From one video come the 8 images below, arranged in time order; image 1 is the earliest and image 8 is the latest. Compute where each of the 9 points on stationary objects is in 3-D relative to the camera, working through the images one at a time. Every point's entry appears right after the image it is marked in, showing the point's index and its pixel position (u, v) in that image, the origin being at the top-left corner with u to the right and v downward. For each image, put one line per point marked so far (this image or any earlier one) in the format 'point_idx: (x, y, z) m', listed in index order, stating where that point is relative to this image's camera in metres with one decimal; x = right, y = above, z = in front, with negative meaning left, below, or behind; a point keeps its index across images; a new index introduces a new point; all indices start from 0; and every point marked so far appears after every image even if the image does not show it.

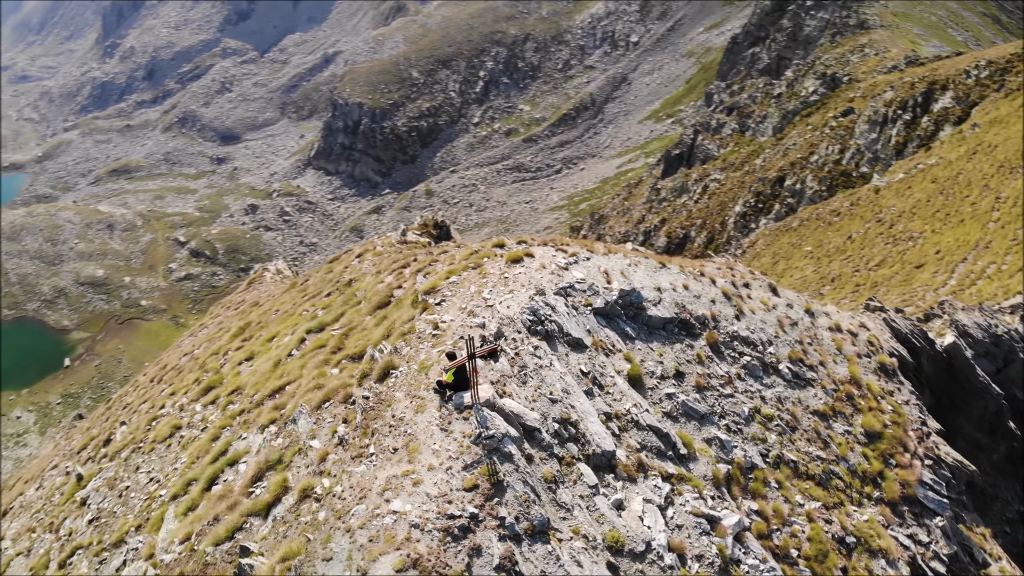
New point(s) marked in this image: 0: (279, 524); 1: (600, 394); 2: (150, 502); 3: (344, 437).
0: (-3.8, -3.7, +13.1) m
1: (+1.6, -1.9, +15.0) m
2: (-8.3, -4.8, +18.7) m
3: (-3.1, -2.6, +14.7) m
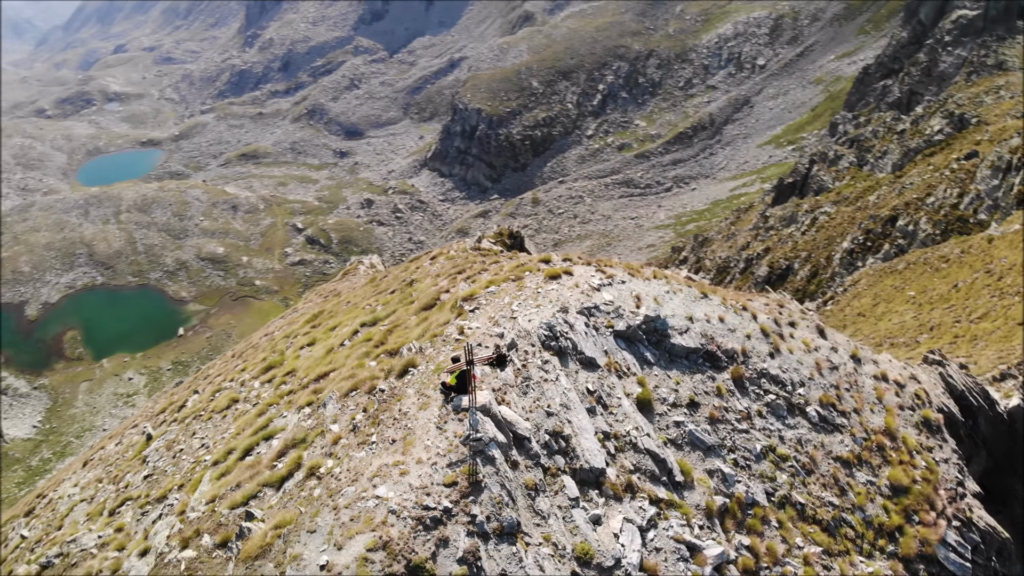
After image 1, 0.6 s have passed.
0: (-4.0, -3.5, +14.3) m
1: (+1.7, -2.4, +15.6) m
2: (-7.9, -4.3, +20.4) m
3: (-3.1, -2.6, +15.8) m
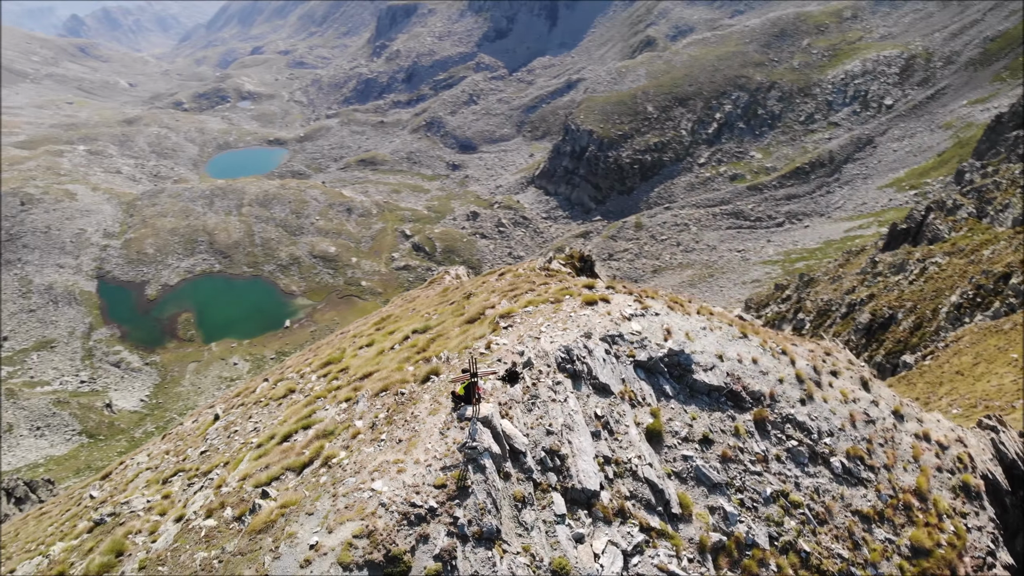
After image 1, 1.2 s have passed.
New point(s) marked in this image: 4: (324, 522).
0: (-4.1, -3.6, +15.6) m
1: (+1.9, -2.9, +16.1) m
2: (-7.2, -4.1, +22.1) m
3: (-2.9, -2.8, +16.9) m
4: (-3.2, -3.8, +13.7) m
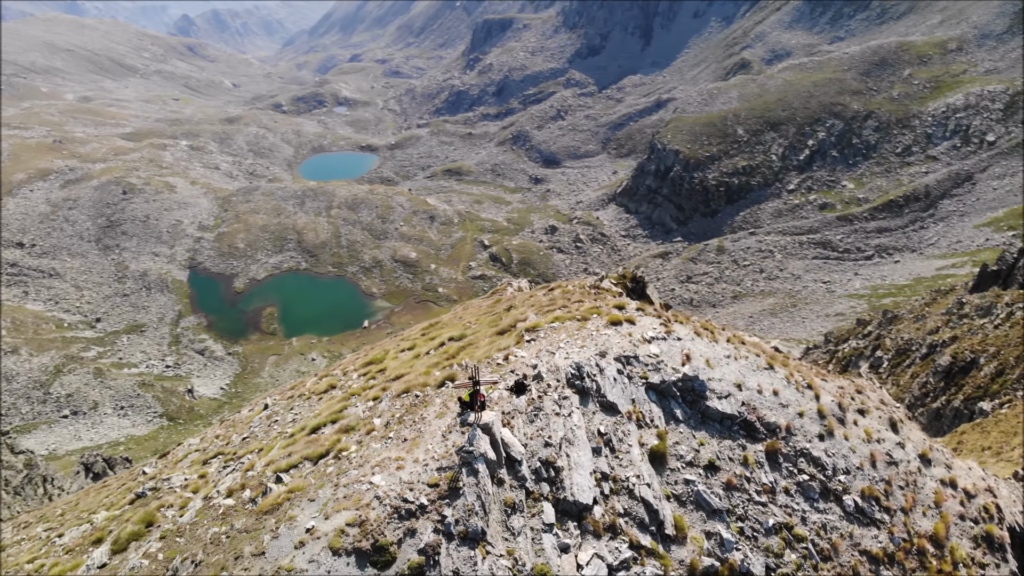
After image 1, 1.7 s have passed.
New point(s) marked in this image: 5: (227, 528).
0: (-4.1, -3.6, +16.6) m
1: (+1.9, -3.4, +16.6) m
2: (-6.6, -4.1, +23.4) m
3: (-2.7, -2.9, +17.9) m
4: (-3.4, -3.9, +14.6) m
5: (-5.3, -4.4, +15.2) m
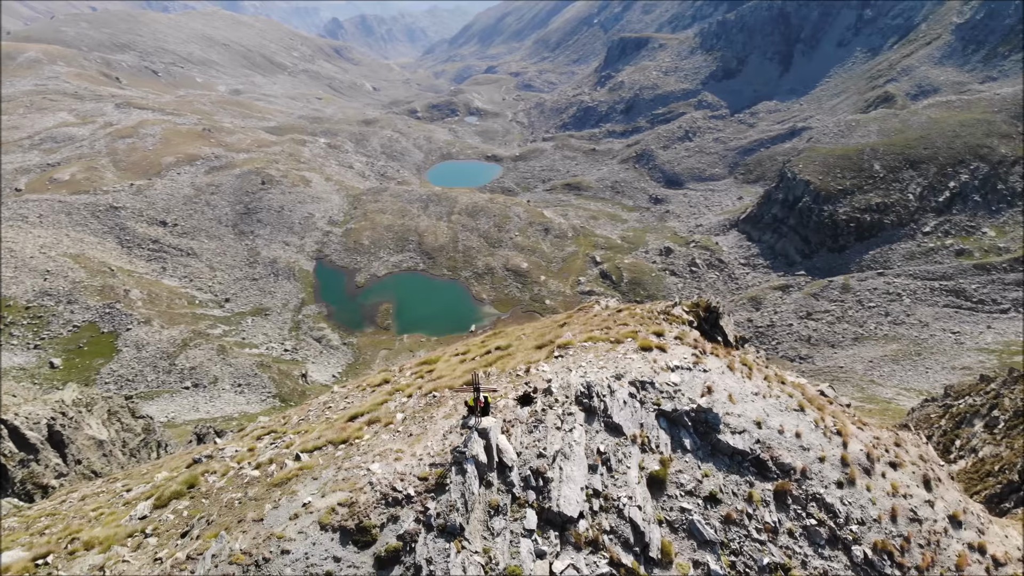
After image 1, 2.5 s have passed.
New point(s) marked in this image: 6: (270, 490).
0: (-4.0, -3.5, +18.1) m
1: (+1.9, -3.9, +17.3) m
2: (-5.7, -3.9, +25.1) m
3: (-2.4, -3.0, +19.1) m
4: (-3.6, -3.9, +16.0) m
5: (-5.5, -4.2, +16.8) m
6: (-4.8, -4.0, +16.3) m
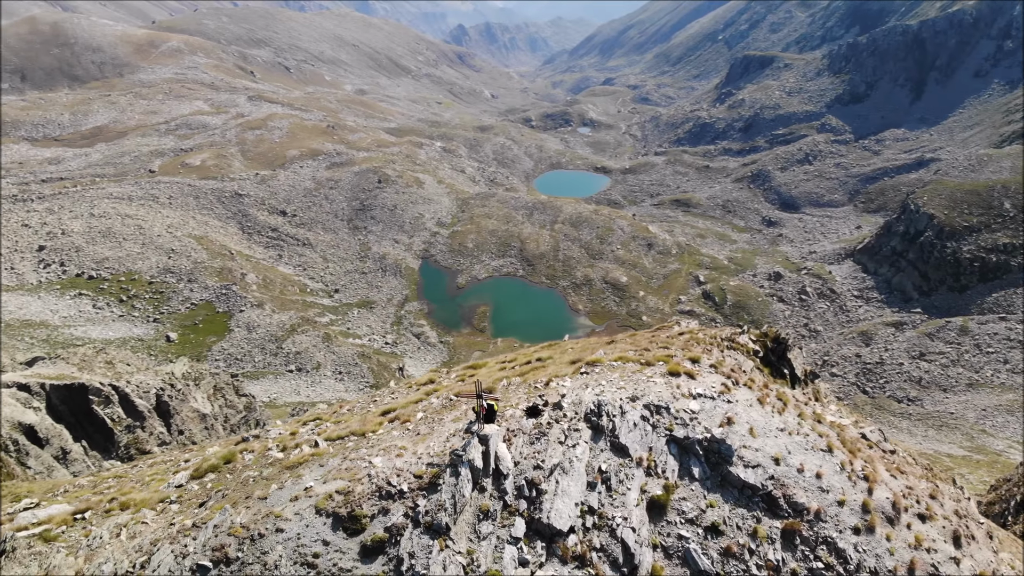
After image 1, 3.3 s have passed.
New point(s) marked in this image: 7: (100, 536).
0: (-3.8, -3.5, +19.1) m
1: (+1.9, -4.3, +17.6) m
2: (-4.7, -3.9, +26.3) m
3: (-2.1, -3.1, +20.0) m
4: (-3.7, -3.9, +17.0) m
5: (-5.5, -4.0, +18.0) m
6: (-4.8, -3.9, +17.4) m
7: (-8.0, -4.8, +16.0) m
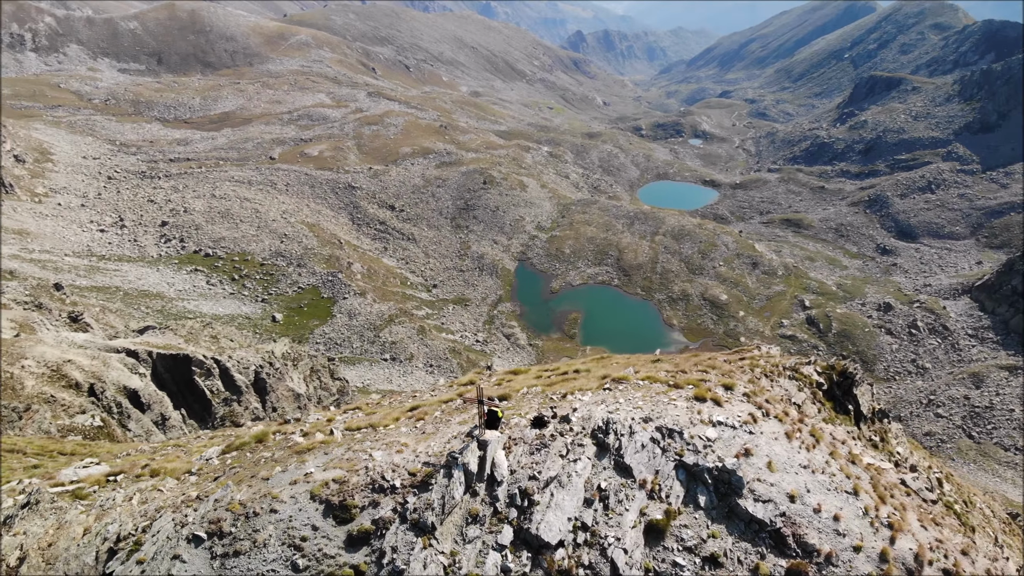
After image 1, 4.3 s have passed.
0: (-3.6, -3.5, +19.8) m
1: (+1.8, -4.7, +17.7) m
2: (-3.7, -3.9, +27.0) m
3: (-1.8, -3.2, +20.5) m
4: (-3.8, -3.8, +17.7) m
5: (-5.4, -3.8, +18.9) m
6: (-4.8, -3.7, +18.3) m
7: (-8.2, -4.3, +17.1) m
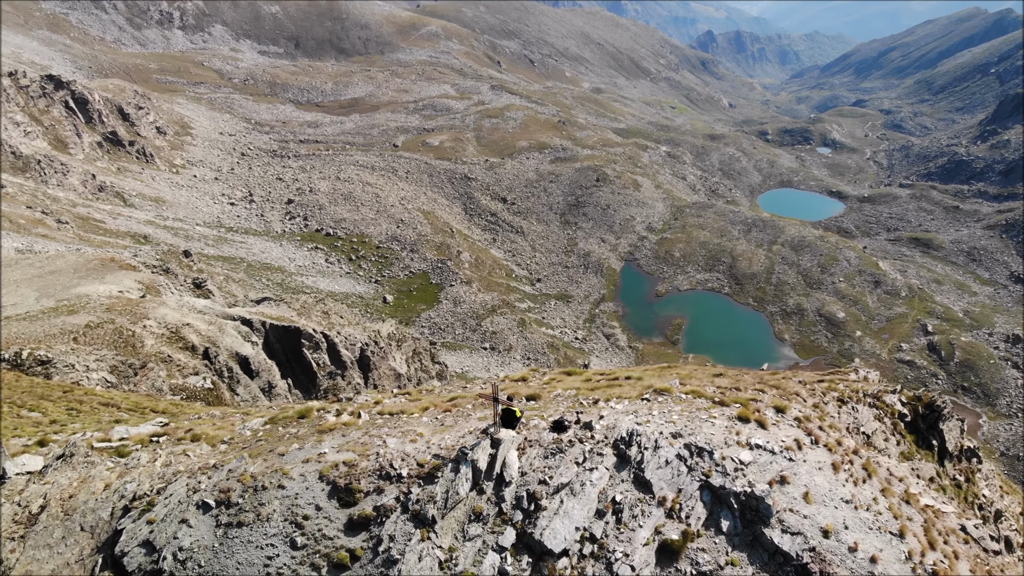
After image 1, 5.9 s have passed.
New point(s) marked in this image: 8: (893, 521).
0: (-3.0, -3.2, +20.0) m
1: (+2.0, -4.8, +17.2) m
2: (-2.2, -3.6, +27.2) m
3: (-1.1, -3.1, +20.4) m
4: (-3.5, -3.5, +17.9) m
5: (-4.9, -3.4, +19.3) m
6: (-4.4, -3.4, +18.6) m
7: (-7.9, -3.7, +18.0) m
8: (+9.4, -5.8, +20.3) m
